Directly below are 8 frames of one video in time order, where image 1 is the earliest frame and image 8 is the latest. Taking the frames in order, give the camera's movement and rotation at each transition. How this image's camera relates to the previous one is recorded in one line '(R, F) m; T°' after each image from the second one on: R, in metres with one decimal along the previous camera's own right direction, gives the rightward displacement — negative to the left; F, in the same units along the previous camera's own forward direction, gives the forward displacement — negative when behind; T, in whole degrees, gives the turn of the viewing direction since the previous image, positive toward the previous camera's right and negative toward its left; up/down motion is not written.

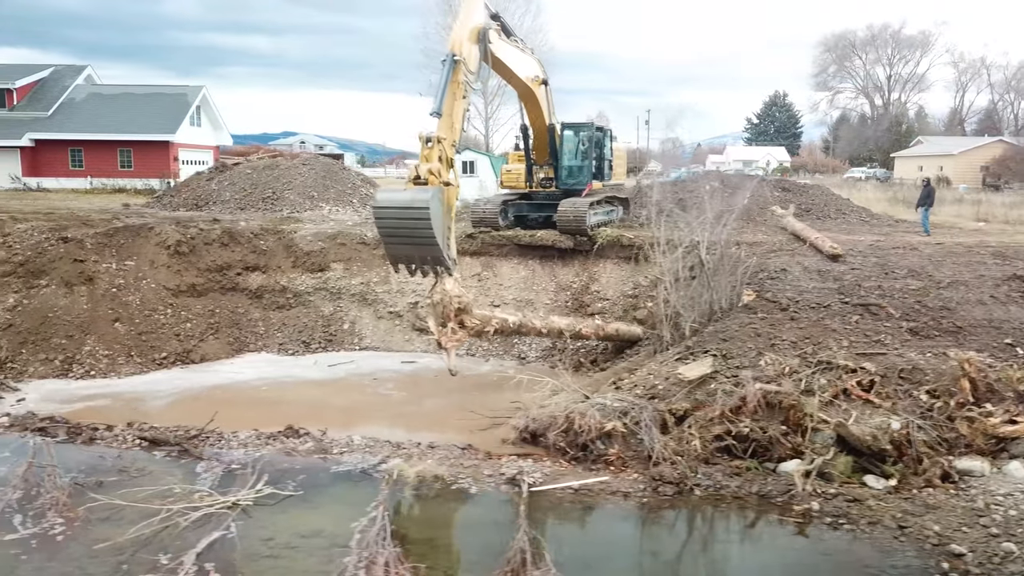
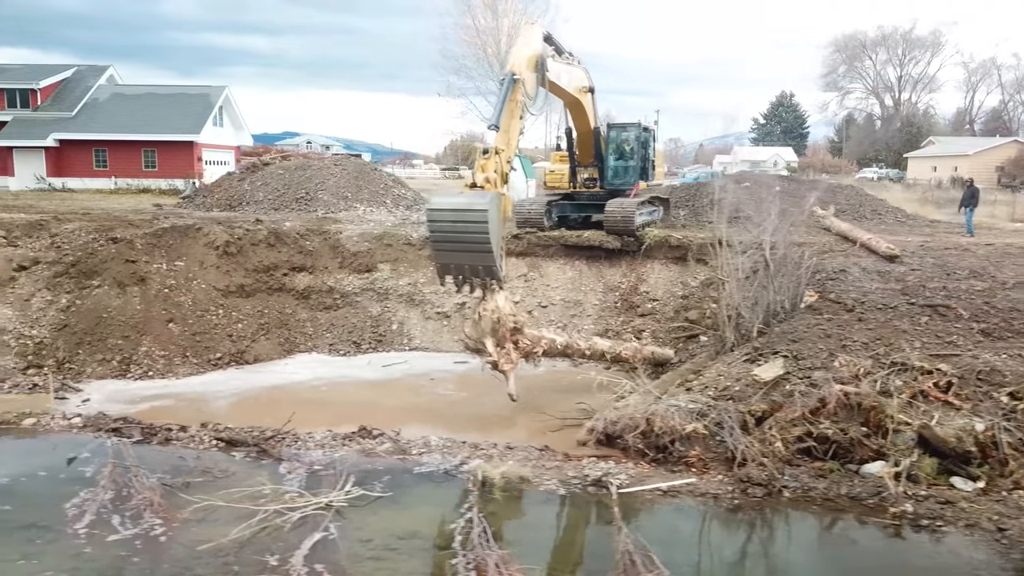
(-0.7, 0.0) m; 0°
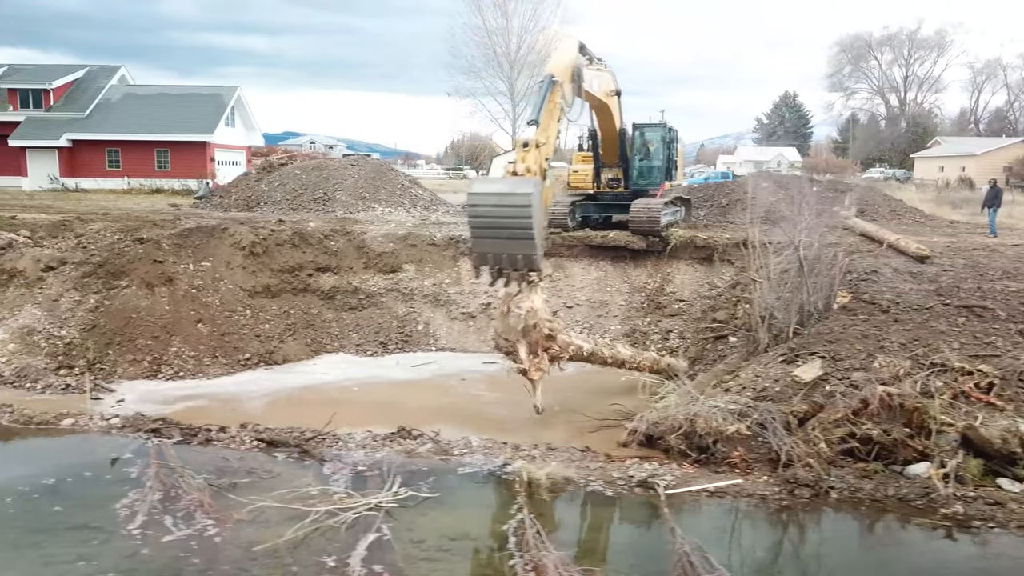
(-0.4, 0.0) m; 0°
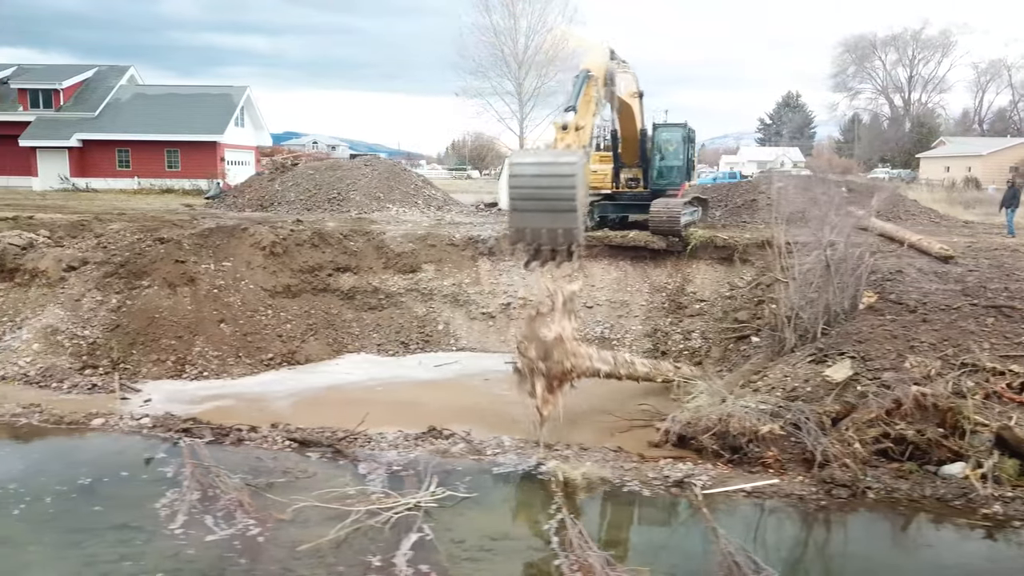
(-0.3, 0.0) m; 0°
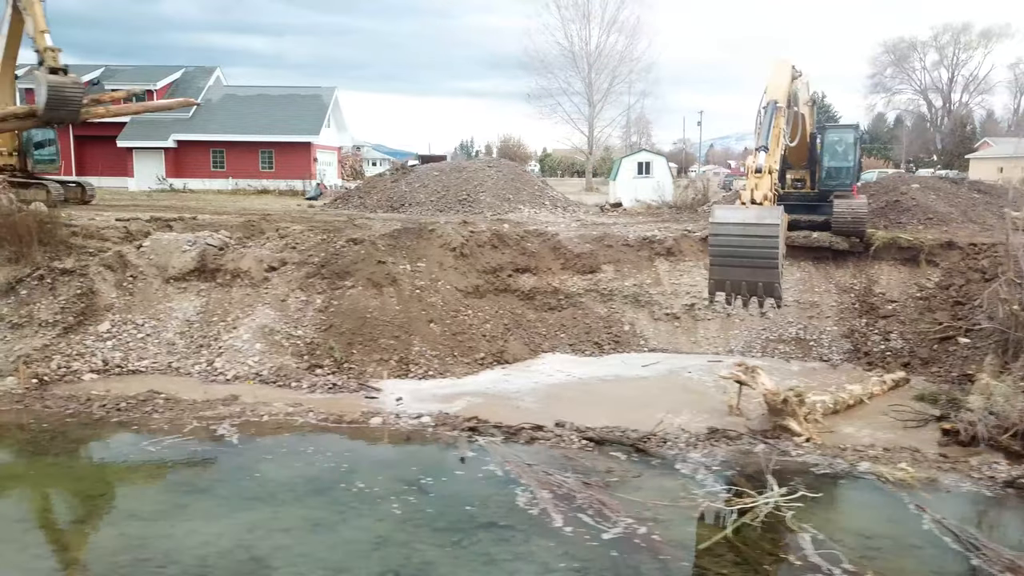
(-2.7, -0.1) m; 0°
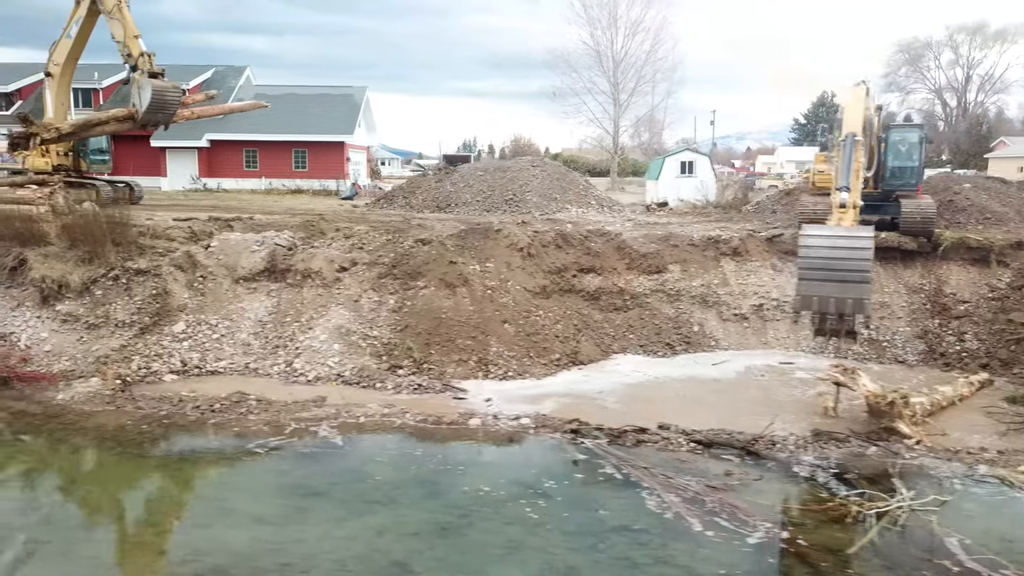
(-1.0, +0.1) m; 0°
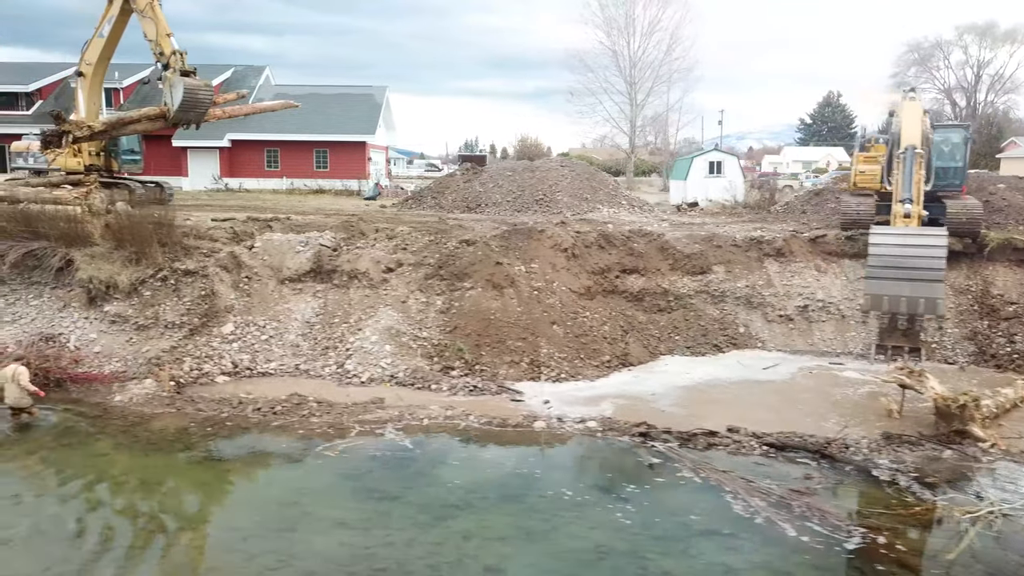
(-0.6, +0.1) m; 0°
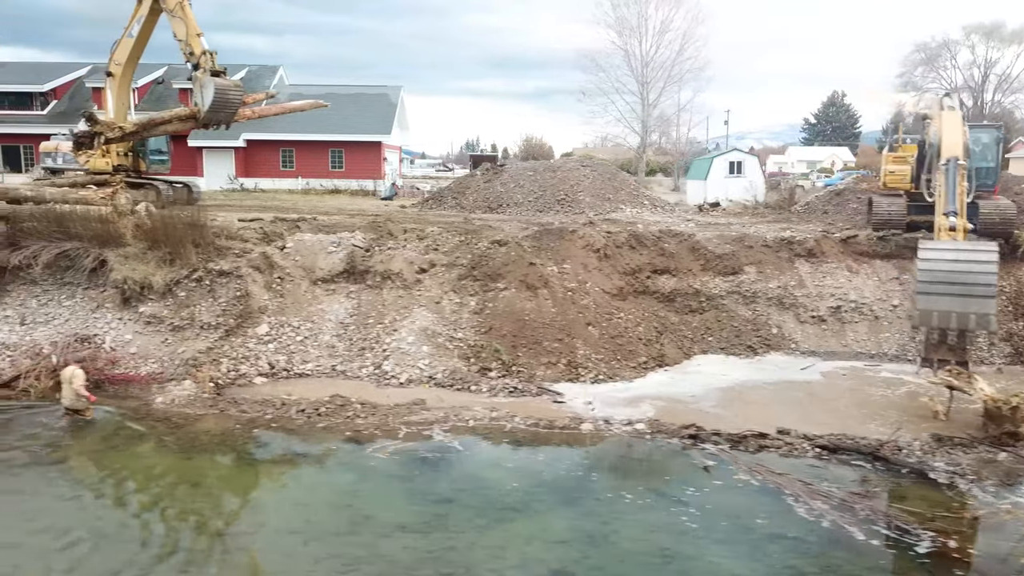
(-0.4, 0.0) m; 0°
